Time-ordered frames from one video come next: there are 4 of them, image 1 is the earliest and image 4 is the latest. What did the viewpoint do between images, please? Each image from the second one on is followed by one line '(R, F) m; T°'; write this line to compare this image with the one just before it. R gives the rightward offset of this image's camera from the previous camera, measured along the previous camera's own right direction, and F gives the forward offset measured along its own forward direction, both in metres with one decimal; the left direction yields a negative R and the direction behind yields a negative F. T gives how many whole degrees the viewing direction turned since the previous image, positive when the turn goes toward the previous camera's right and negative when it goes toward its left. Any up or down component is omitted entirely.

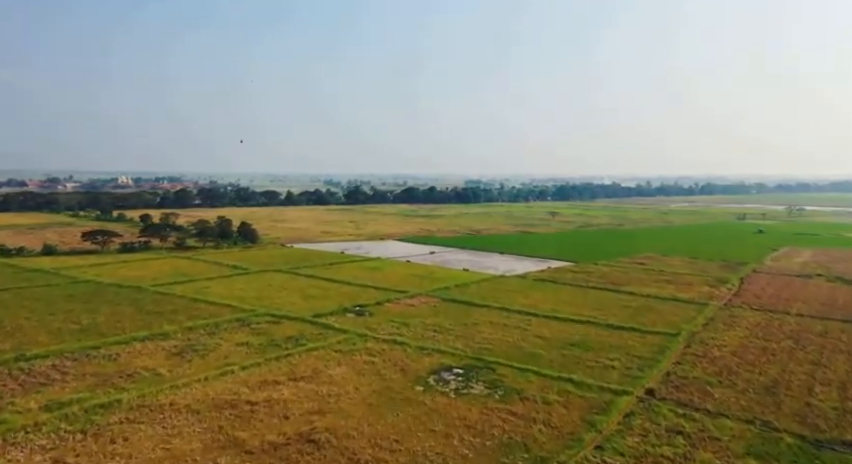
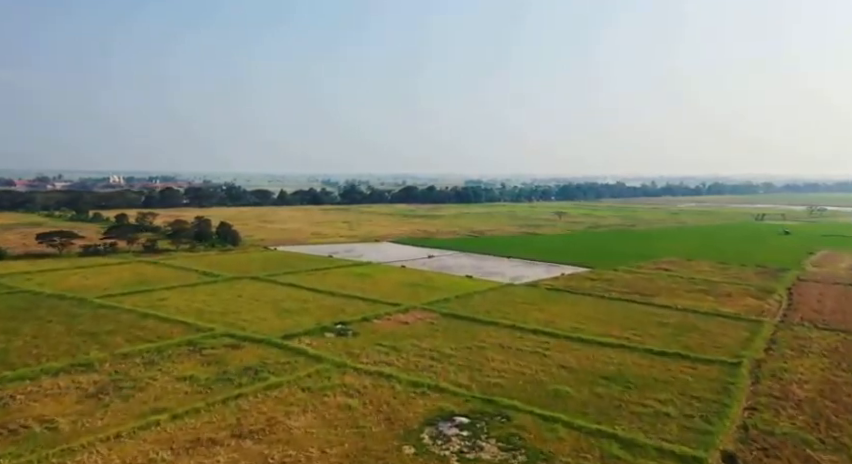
(+0.2, +5.3) m; 0°
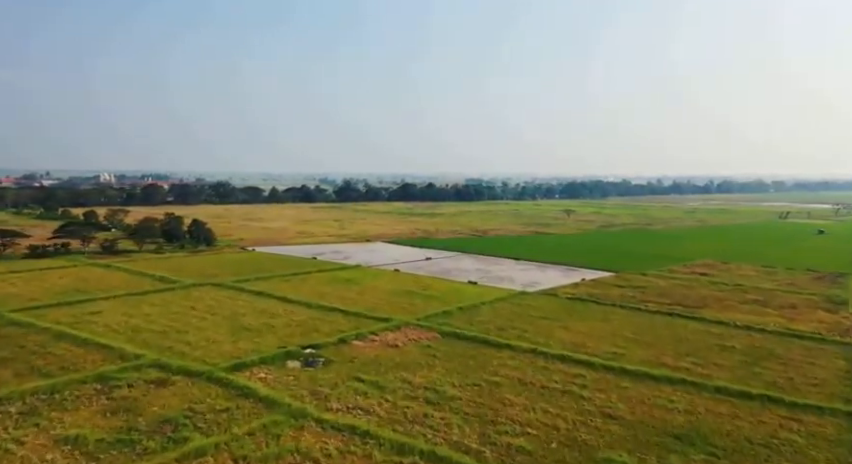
(+0.2, +5.8) m; 0°
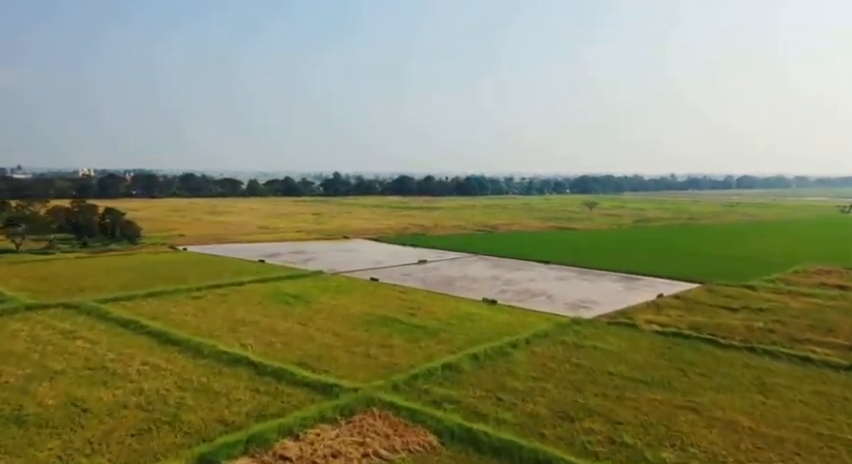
(+0.3, +12.2) m; 0°
